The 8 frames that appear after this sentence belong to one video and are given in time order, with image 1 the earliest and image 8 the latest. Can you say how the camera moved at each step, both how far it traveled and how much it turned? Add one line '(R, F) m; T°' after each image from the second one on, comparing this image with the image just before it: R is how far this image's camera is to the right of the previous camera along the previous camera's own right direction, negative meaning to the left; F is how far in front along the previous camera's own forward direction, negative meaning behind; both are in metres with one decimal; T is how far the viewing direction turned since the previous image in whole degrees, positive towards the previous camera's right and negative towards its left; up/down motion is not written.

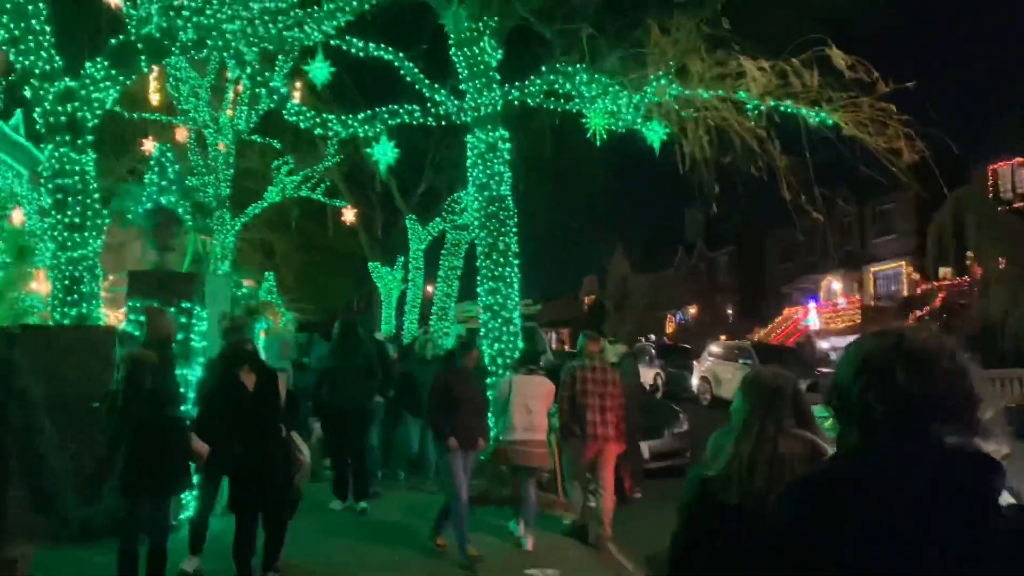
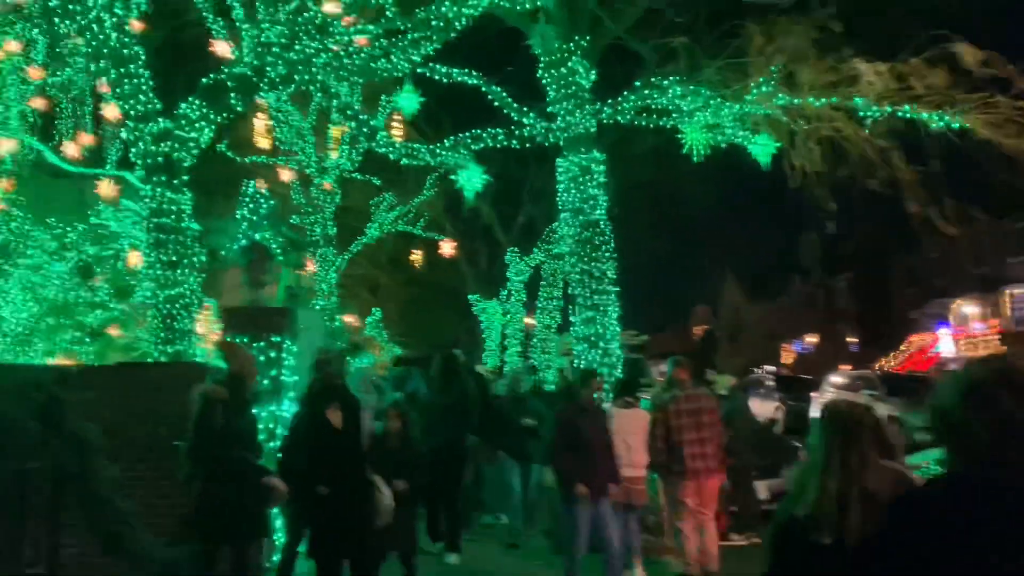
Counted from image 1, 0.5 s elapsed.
(+0.2, +0.7) m; -7°
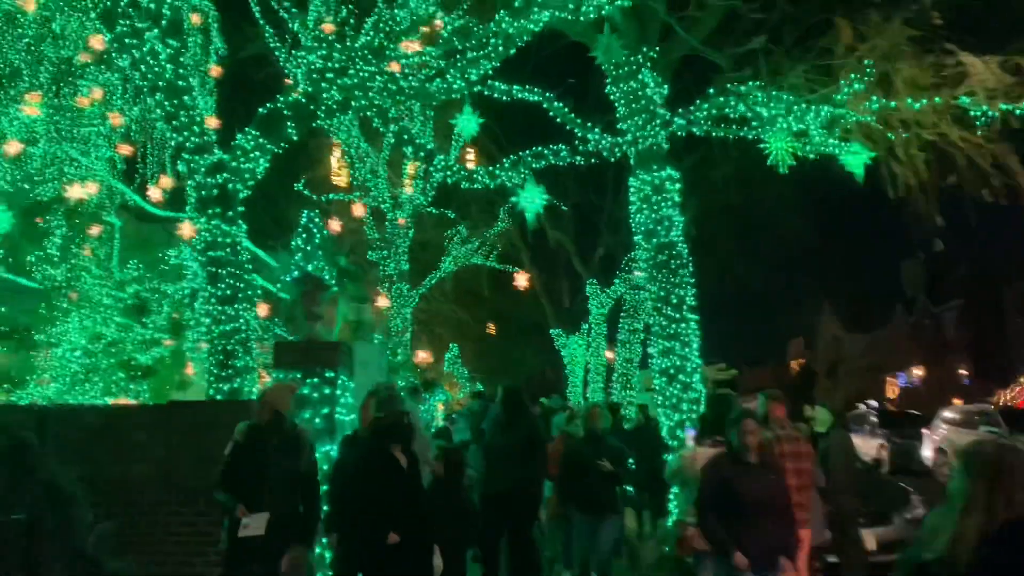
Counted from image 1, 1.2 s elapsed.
(+0.3, +0.9) m; -6°
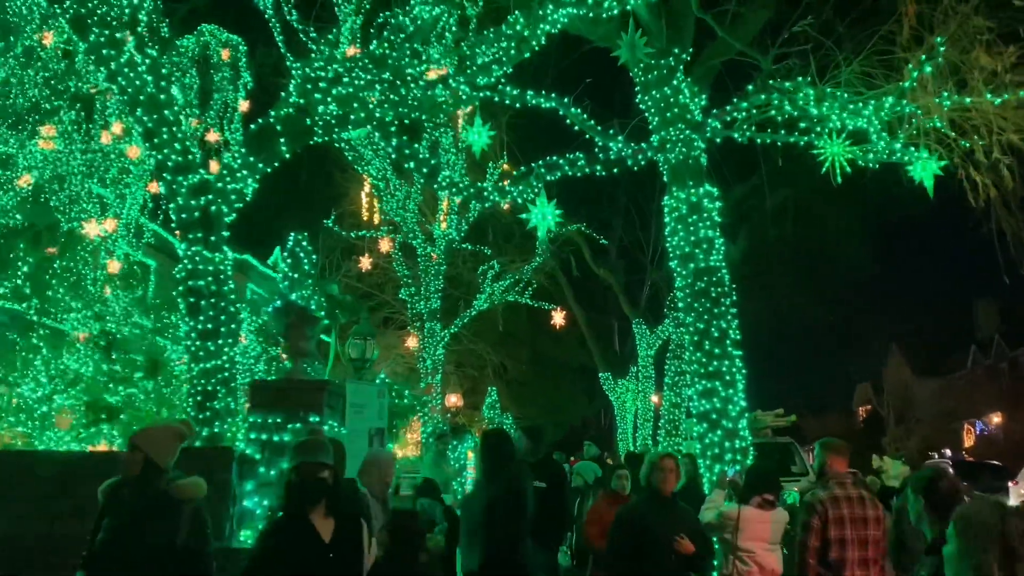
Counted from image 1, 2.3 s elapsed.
(+0.5, +1.5) m; -4°
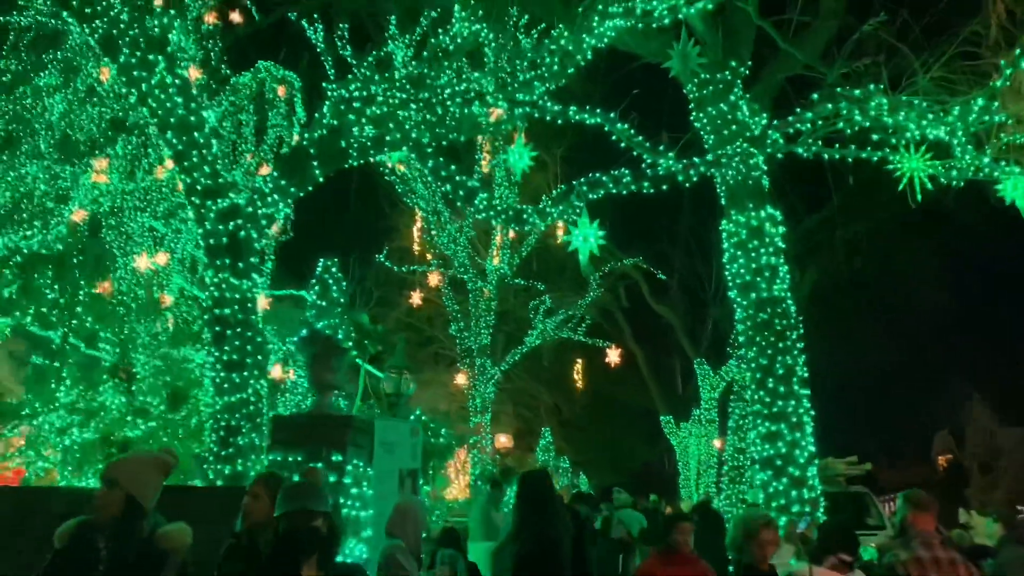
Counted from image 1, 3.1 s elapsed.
(+0.3, +0.8) m; -4°
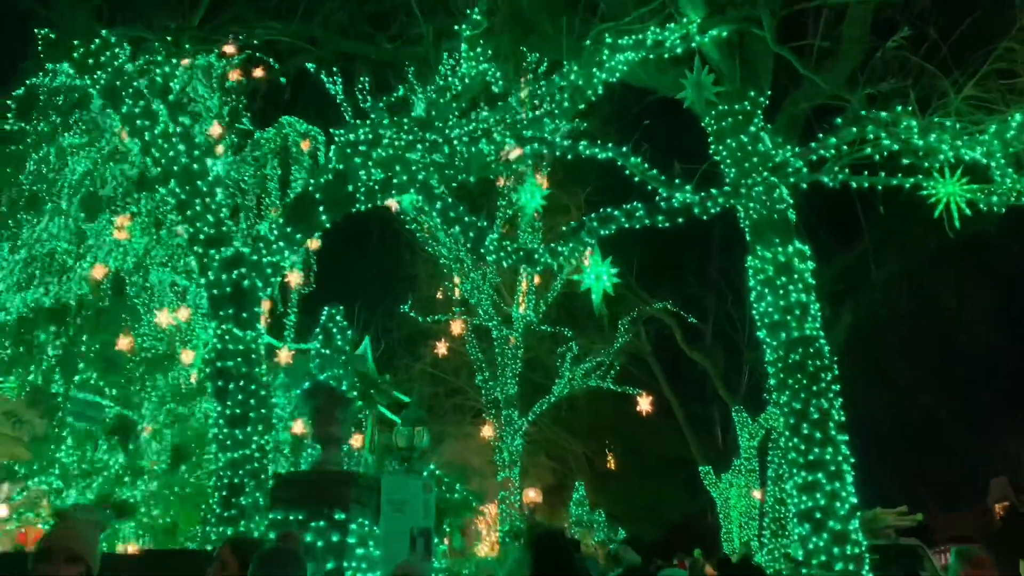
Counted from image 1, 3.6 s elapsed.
(+0.3, +0.5) m; -2°
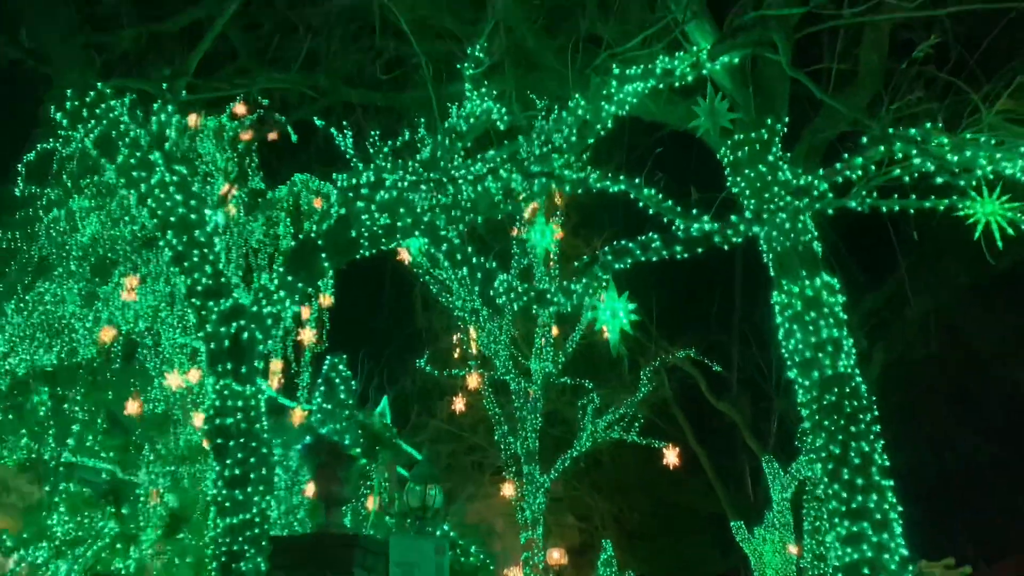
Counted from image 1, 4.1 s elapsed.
(+0.1, +0.5) m; -1°
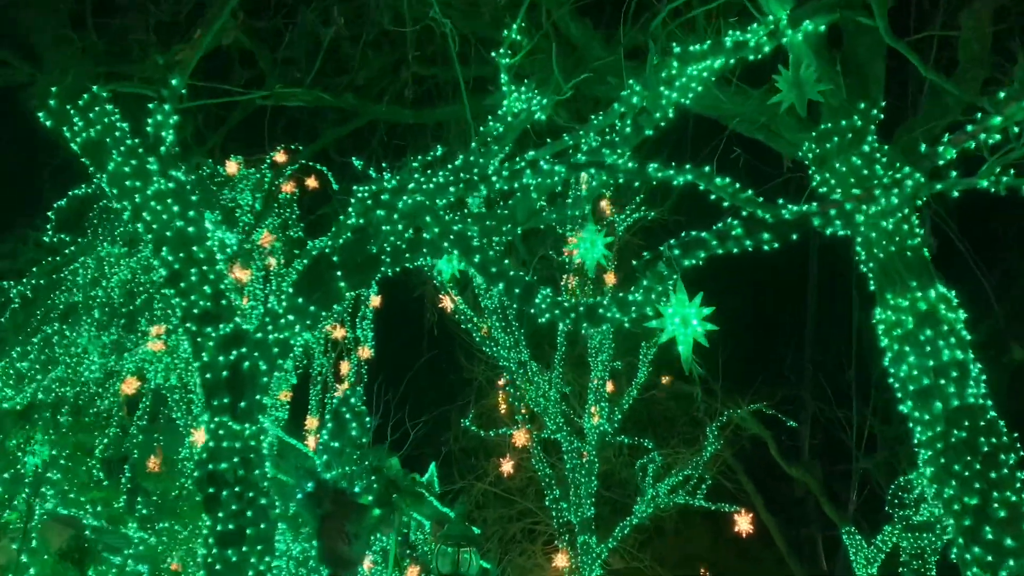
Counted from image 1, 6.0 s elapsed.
(+0.1, +1.6) m; -4°
